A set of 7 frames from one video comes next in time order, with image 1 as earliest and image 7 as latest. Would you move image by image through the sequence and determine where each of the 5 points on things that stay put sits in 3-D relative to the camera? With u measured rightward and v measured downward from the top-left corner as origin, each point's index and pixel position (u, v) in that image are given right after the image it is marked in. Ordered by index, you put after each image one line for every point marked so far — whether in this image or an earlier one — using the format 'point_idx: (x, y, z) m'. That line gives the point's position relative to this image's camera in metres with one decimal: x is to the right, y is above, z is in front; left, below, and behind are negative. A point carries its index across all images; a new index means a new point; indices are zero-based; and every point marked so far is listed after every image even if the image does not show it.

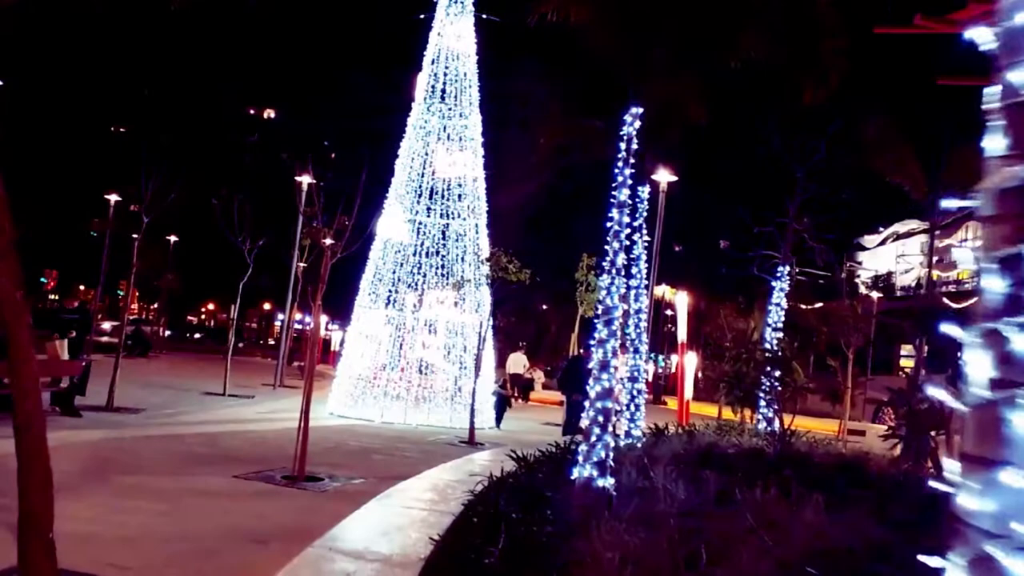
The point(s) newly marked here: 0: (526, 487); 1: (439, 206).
0: (+0.1, -1.5, +7.2) m
1: (-1.4, +1.5, +17.5) m
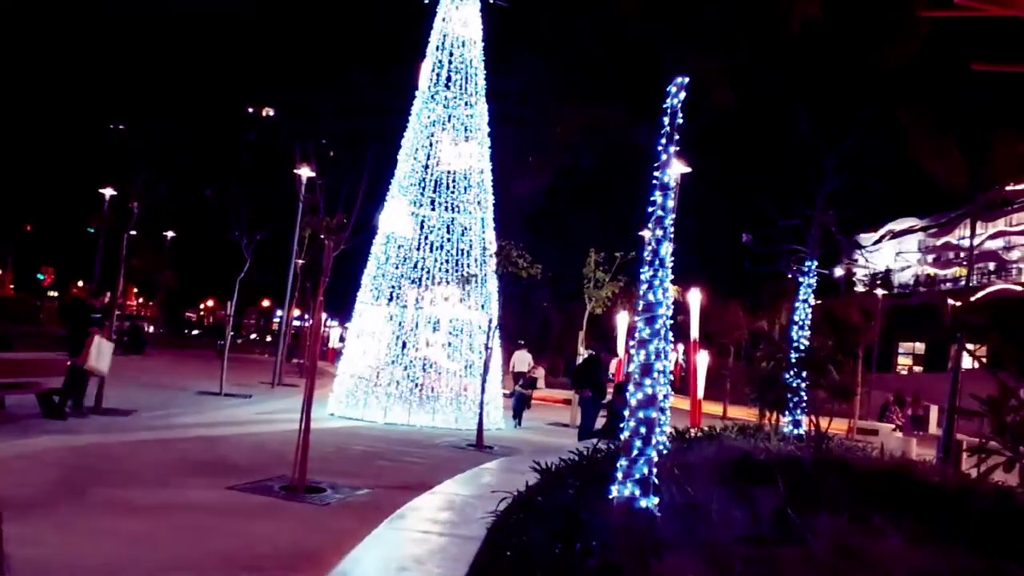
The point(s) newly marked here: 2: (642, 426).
0: (+0.3, -1.5, +6.4) m
1: (-1.2, +1.6, +16.7) m
2: (+0.9, -0.9, +6.3) m
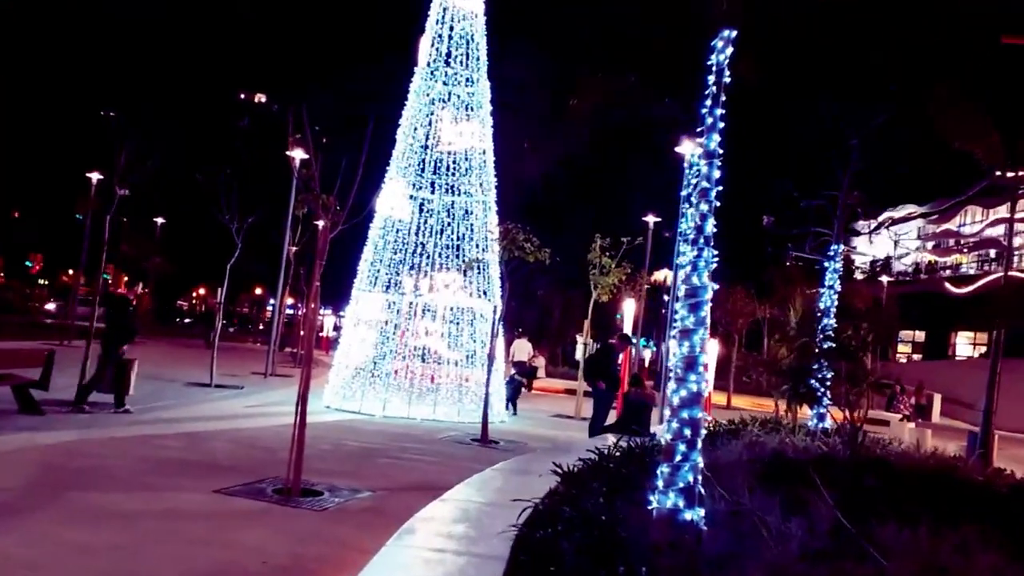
0: (+0.5, -1.4, +5.6) m
1: (-1.2, +1.8, +15.9) m
2: (+1.0, -0.8, +5.5) m
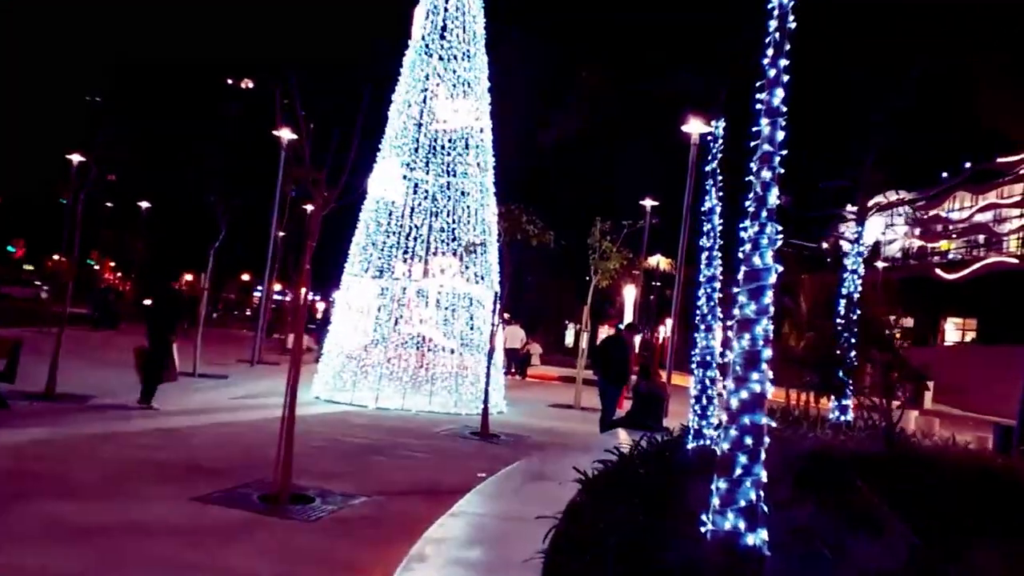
0: (+0.6, -1.3, +4.8) m
1: (-1.2, +2.1, +15.0) m
2: (+1.2, -0.7, +4.7) m
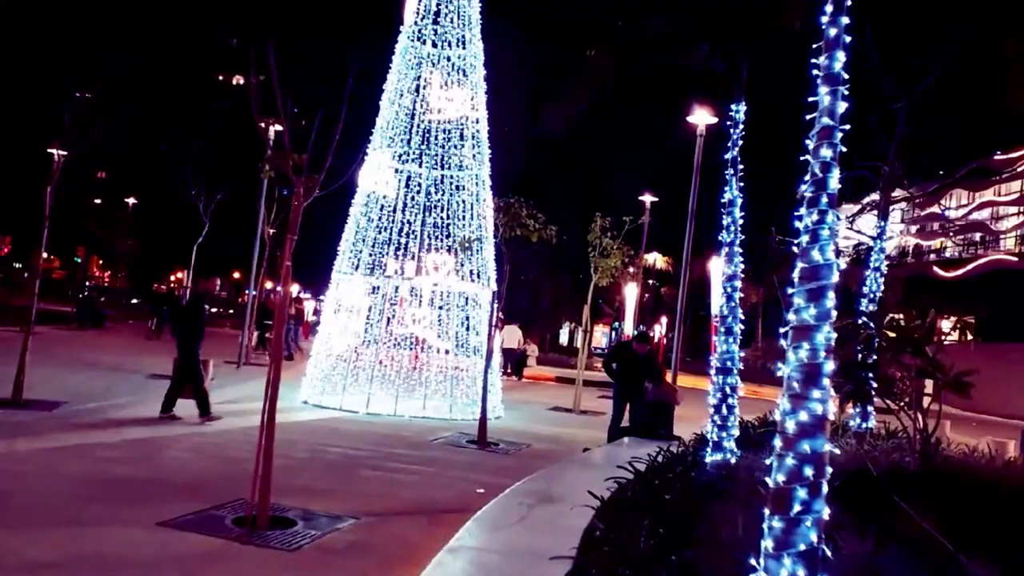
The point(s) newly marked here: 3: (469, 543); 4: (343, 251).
0: (+0.7, -1.3, +4.0) m
1: (-1.2, +2.1, +14.2) m
2: (+1.2, -0.7, +3.9) m
3: (-0.3, -1.5, +5.5) m
4: (-2.6, +0.6, +14.5) m
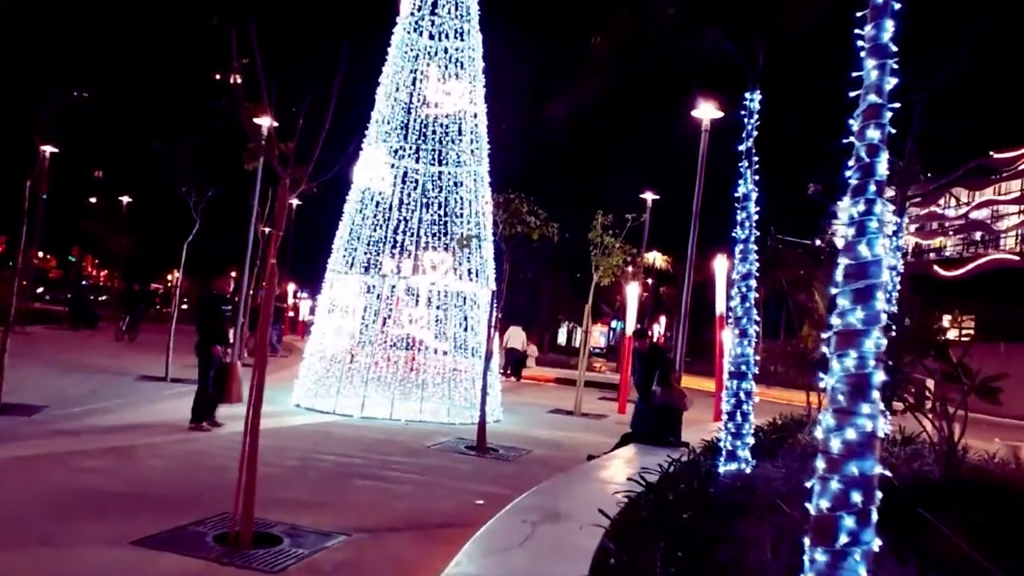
0: (+0.7, -1.3, +3.5) m
1: (-1.2, +2.1, +13.7) m
2: (+1.3, -0.7, +3.4) m
3: (-0.3, -1.5, +5.0) m
4: (-2.6, +0.6, +14.0) m
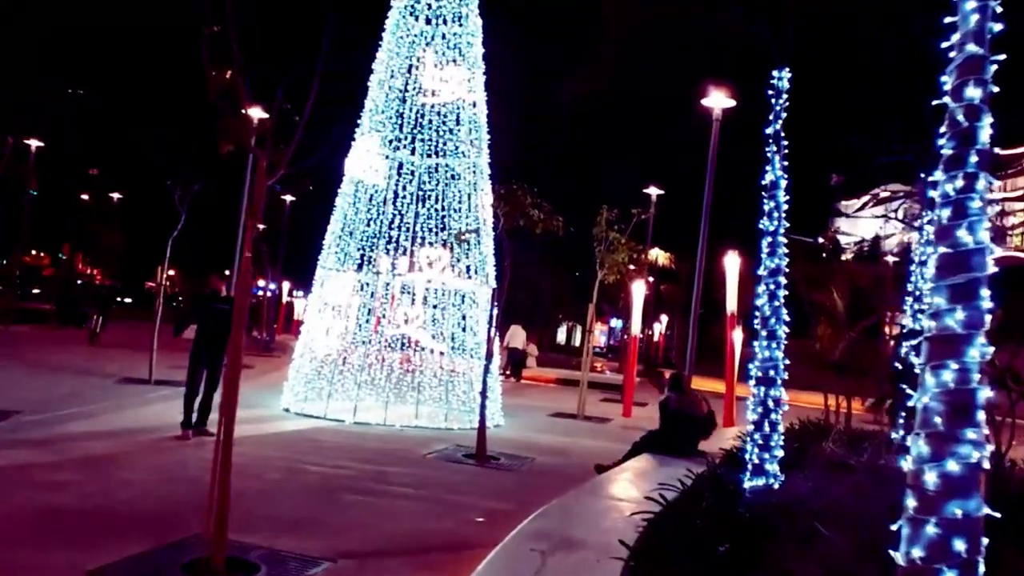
0: (+0.7, -1.3, +2.8) m
1: (-1.2, +2.1, +12.9) m
2: (+1.3, -0.7, +2.7) m
3: (-0.2, -1.5, +4.3) m
4: (-2.6, +0.6, +13.2) m
